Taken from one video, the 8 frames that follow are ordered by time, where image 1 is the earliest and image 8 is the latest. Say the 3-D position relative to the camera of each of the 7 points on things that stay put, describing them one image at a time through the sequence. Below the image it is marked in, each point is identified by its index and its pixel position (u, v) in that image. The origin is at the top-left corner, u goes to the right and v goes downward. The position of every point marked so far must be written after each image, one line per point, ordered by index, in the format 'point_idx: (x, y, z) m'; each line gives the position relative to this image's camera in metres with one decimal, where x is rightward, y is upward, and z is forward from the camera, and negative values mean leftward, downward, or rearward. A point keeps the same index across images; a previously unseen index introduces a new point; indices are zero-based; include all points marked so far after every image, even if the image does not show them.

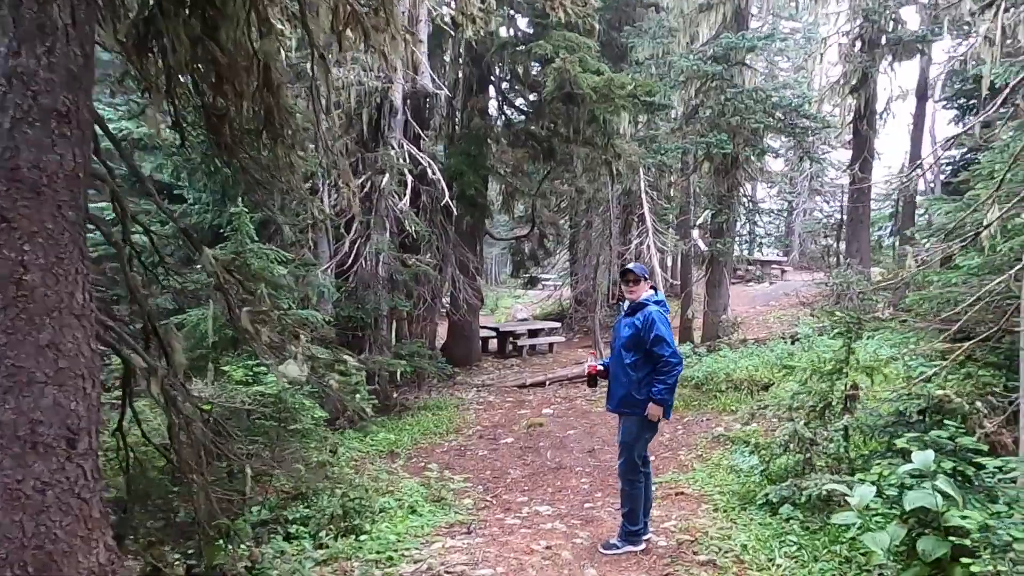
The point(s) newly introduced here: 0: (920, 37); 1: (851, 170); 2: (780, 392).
0: (+6.7, +4.1, +10.9) m
1: (+6.4, +2.3, +12.5) m
2: (+3.4, -1.3, +8.3) m
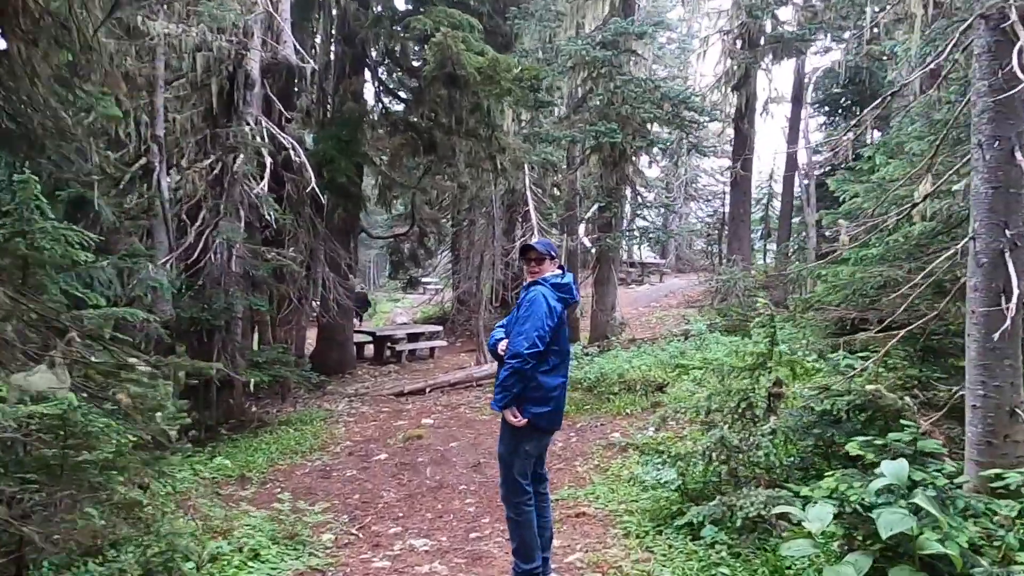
0: (+4.8, +4.2, +11.0) m
1: (+4.2, +2.3, +12.5) m
2: (+2.0, -1.3, +7.8) m
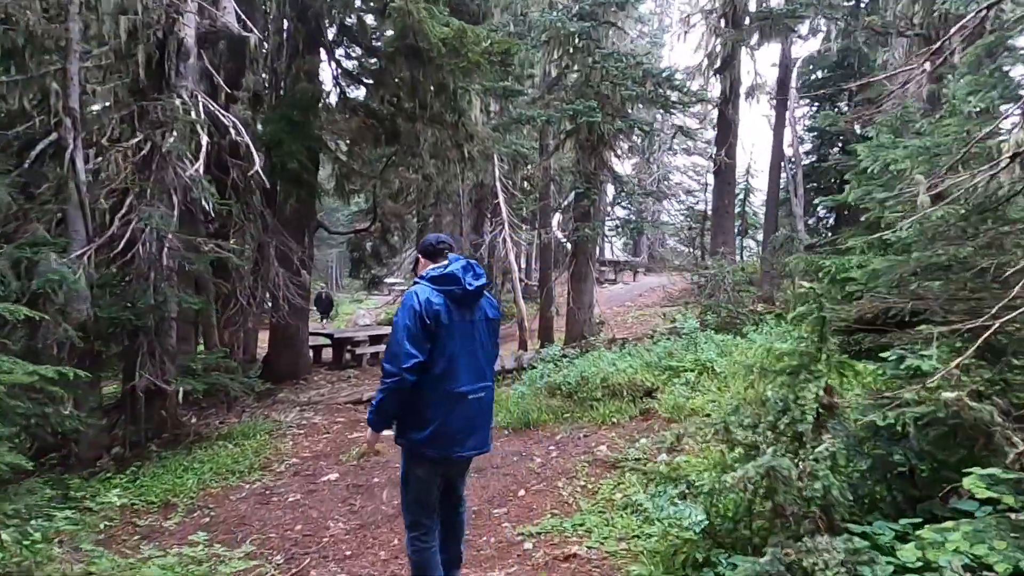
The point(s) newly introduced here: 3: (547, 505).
0: (+4.3, +4.3, +10.2) m
1: (+3.6, +2.4, +11.7) m
2: (+1.7, -1.2, +6.9) m
3: (+0.3, -1.7, +5.1) m
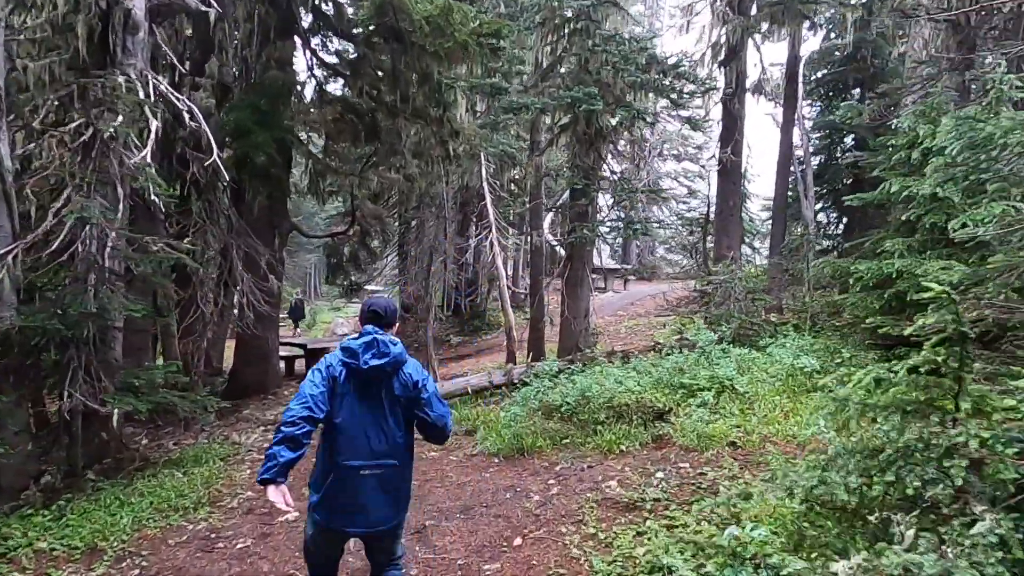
0: (+4.2, +4.2, +9.5) m
1: (+3.4, +2.2, +10.9) m
2: (+1.6, -1.3, +6.0) m
3: (+0.2, -1.7, +4.1) m
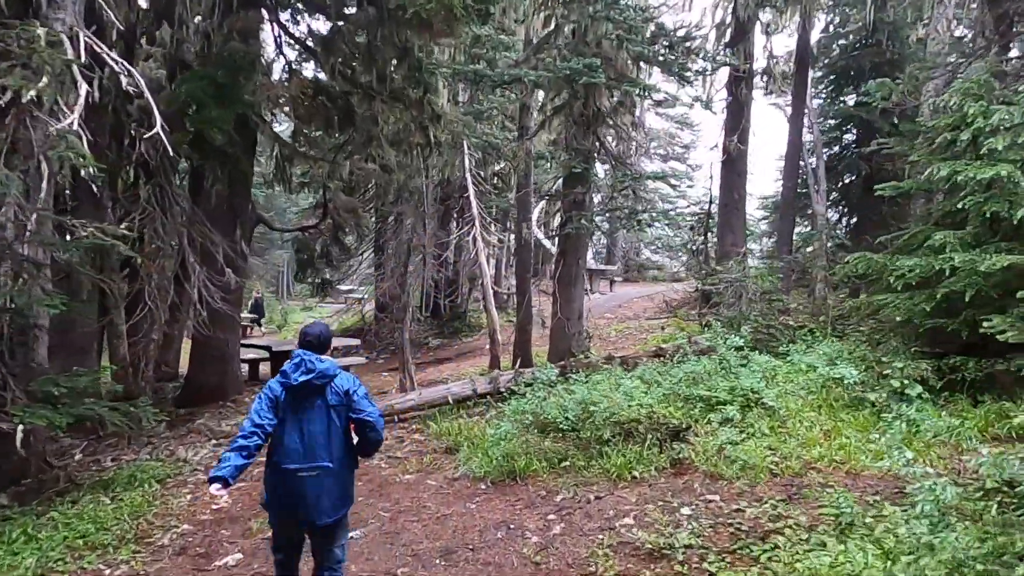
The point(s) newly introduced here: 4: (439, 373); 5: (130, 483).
0: (+4.0, +4.2, +8.6) m
1: (+3.2, +2.2, +10.0) m
2: (+1.5, -1.2, +5.0) m
3: (+0.2, -1.7, +3.1) m
4: (-1.4, -1.6, +12.5) m
5: (-3.8, -1.9, +6.6) m
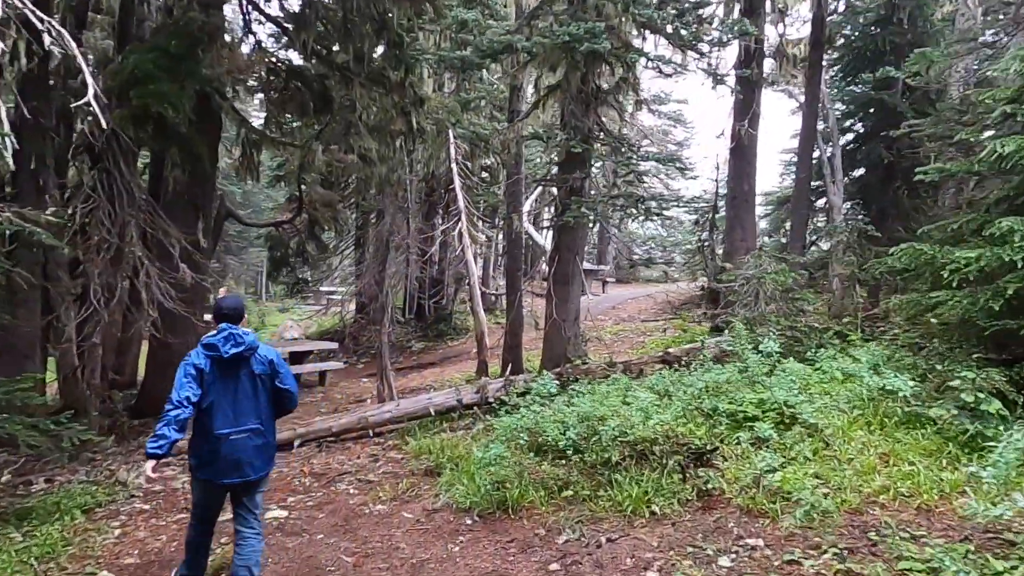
0: (+3.9, +4.2, +7.8) m
1: (+3.1, +2.2, +9.1) m
2: (+1.5, -1.2, +4.2) m
3: (+0.2, -1.6, +2.2) m
4: (-1.6, -1.6, +11.5) m
5: (-3.9, -1.9, +5.6) m
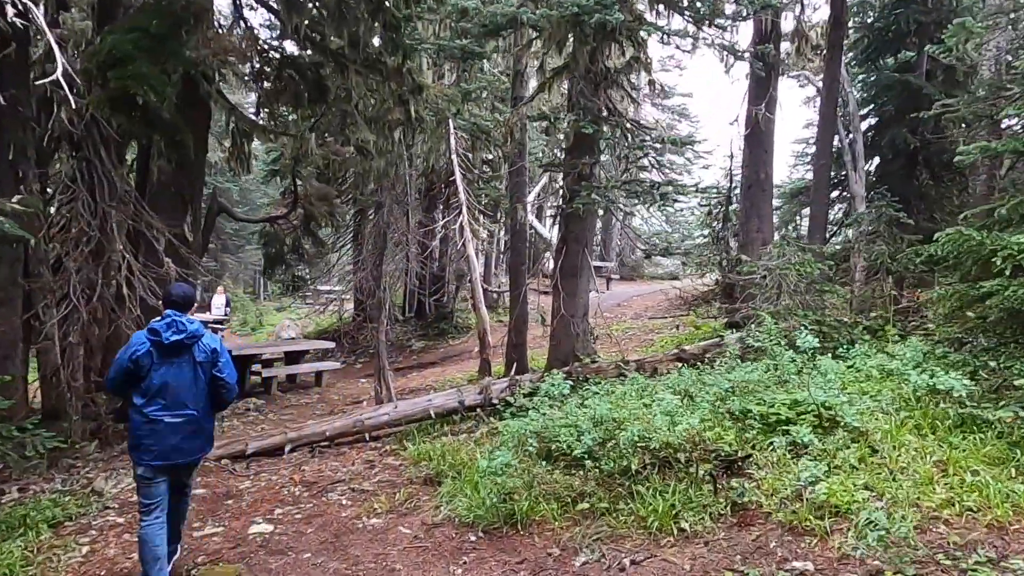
0: (+3.9, +4.3, +7.3) m
1: (+3.1, +2.3, +8.7) m
2: (+1.6, -1.1, +3.7) m
3: (+0.3, -1.5, +1.7) m
4: (-1.5, -1.5, +11.1) m
5: (-3.8, -1.8, +5.1) m
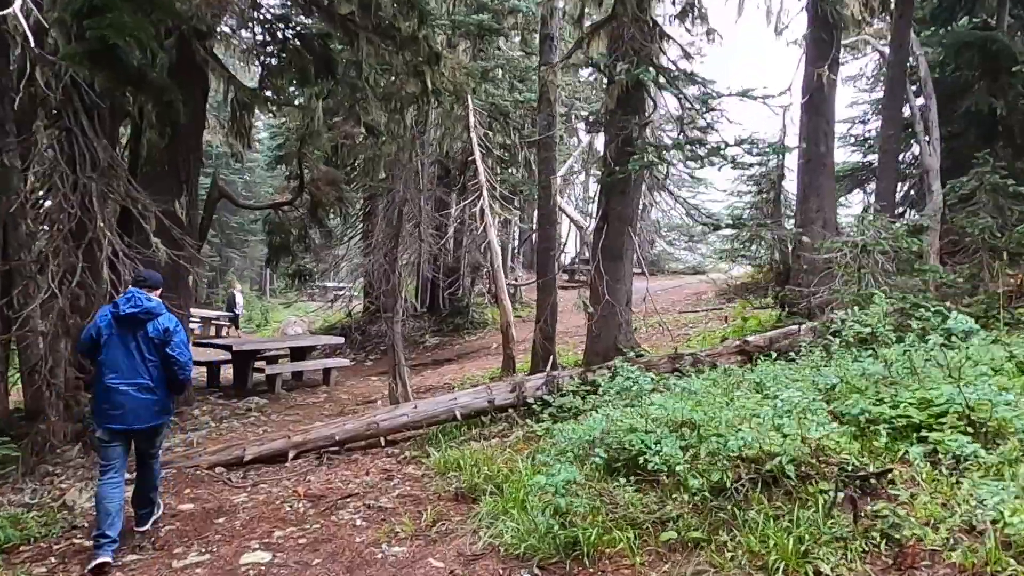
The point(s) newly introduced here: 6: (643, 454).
0: (+4.3, +4.4, +6.3) m
1: (+3.5, +2.5, +7.7) m
2: (+1.9, -0.9, +2.7) m
3: (+0.6, -1.4, +0.8) m
4: (-1.1, -1.4, +10.2) m
5: (-3.5, -1.7, +4.2) m
6: (+0.7, -0.9, +3.7) m
